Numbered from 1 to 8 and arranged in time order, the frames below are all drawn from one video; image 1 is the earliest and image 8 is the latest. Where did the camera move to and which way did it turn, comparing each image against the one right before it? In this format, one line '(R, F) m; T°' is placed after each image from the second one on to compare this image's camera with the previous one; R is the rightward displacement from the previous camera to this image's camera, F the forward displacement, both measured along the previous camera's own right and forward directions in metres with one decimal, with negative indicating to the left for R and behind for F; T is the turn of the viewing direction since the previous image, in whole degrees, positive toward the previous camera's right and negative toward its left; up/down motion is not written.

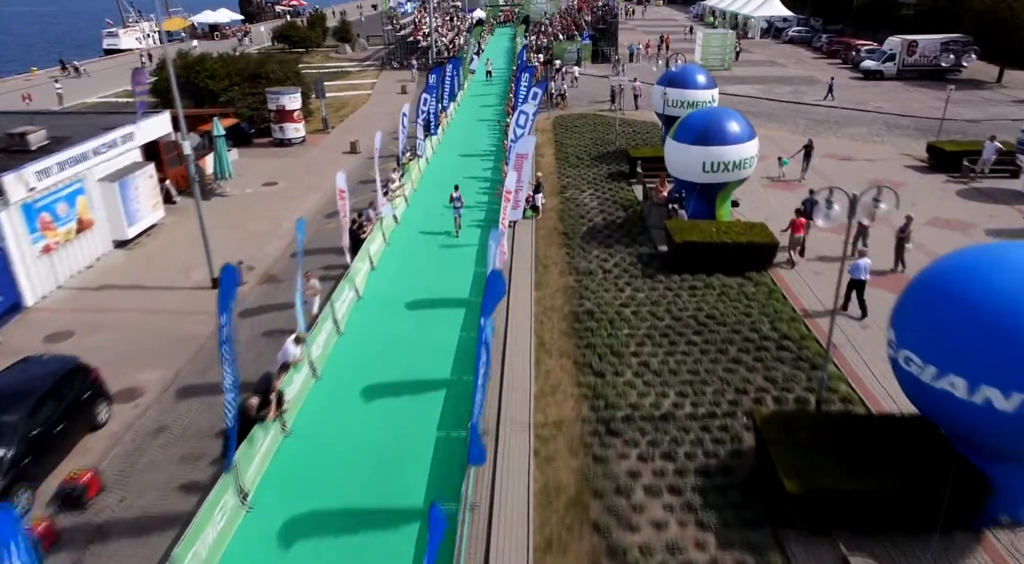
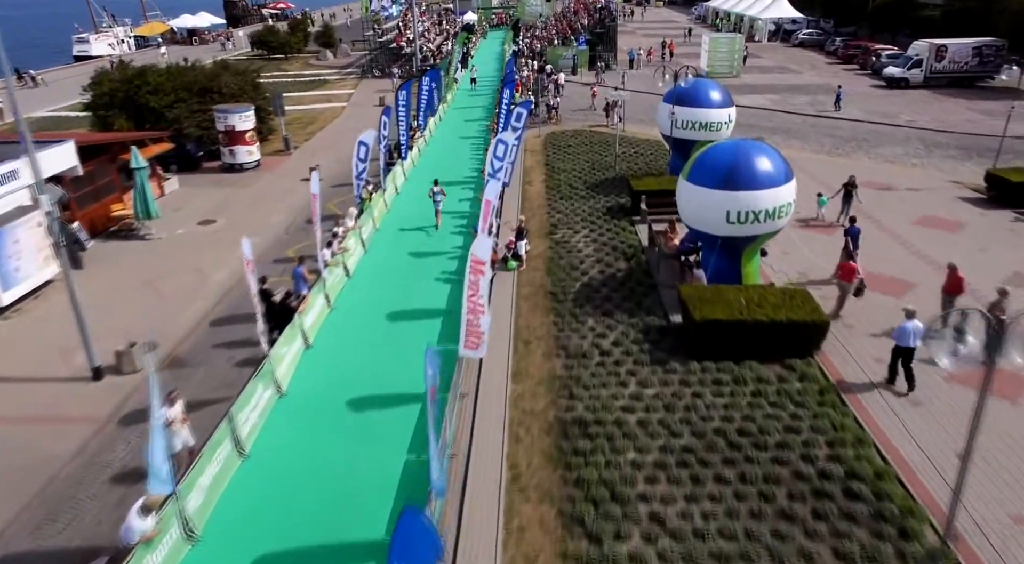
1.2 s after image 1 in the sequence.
(+0.5, +3.6) m; 0°
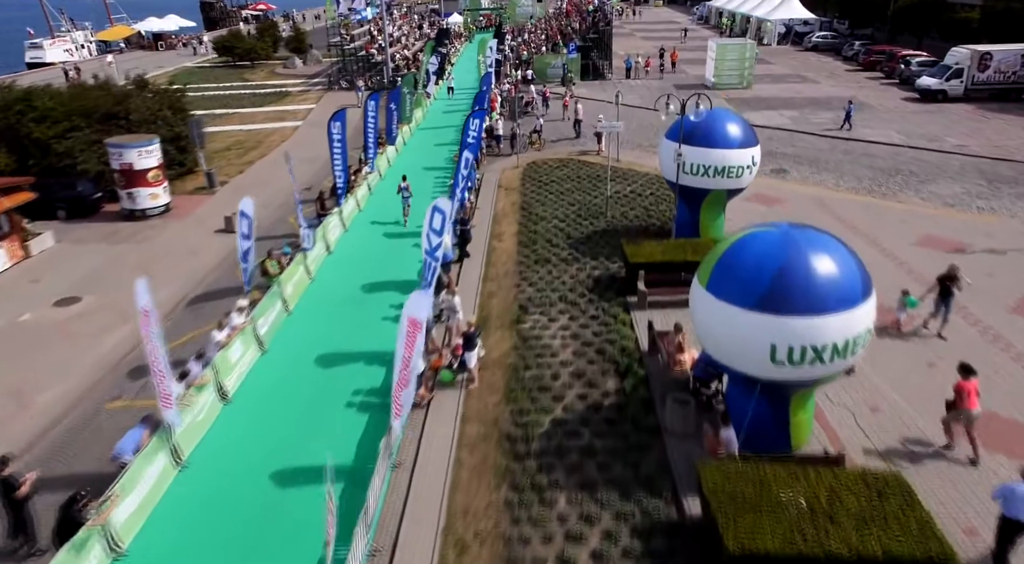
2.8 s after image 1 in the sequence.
(+0.9, +4.7) m; 0°
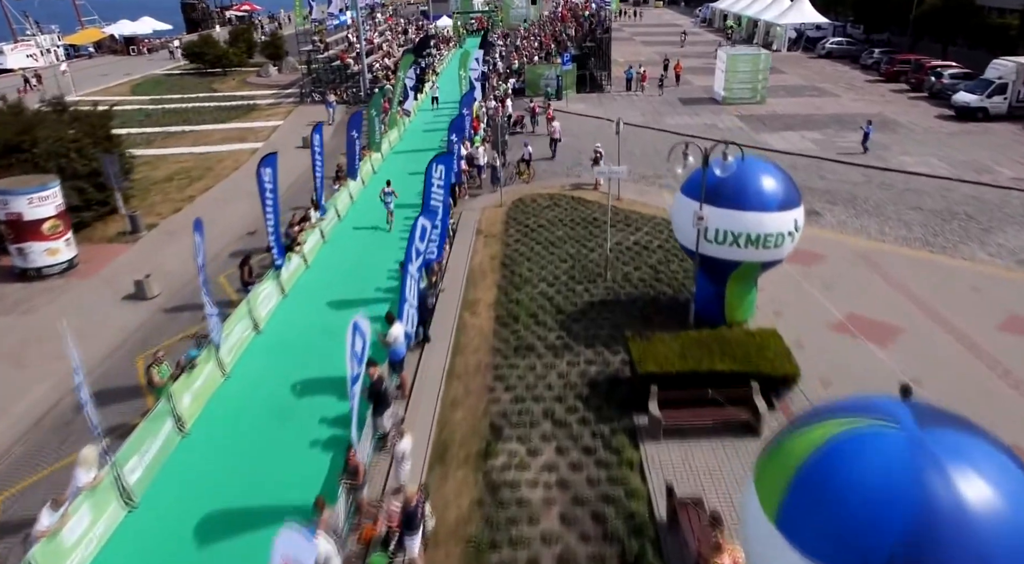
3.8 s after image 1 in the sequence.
(+0.5, +3.6) m; 0°
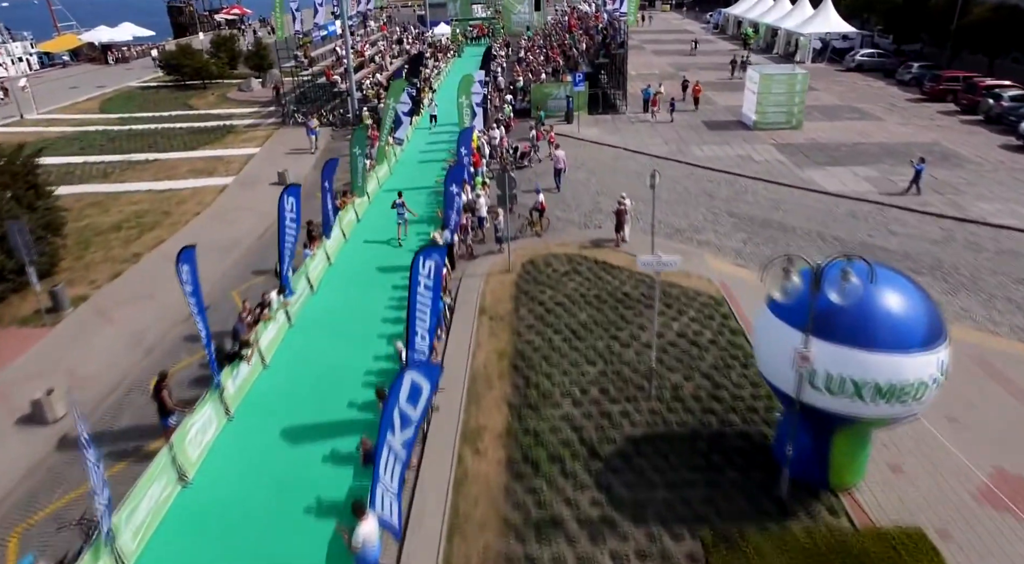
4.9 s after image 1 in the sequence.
(-0.3, +3.6) m; 0°
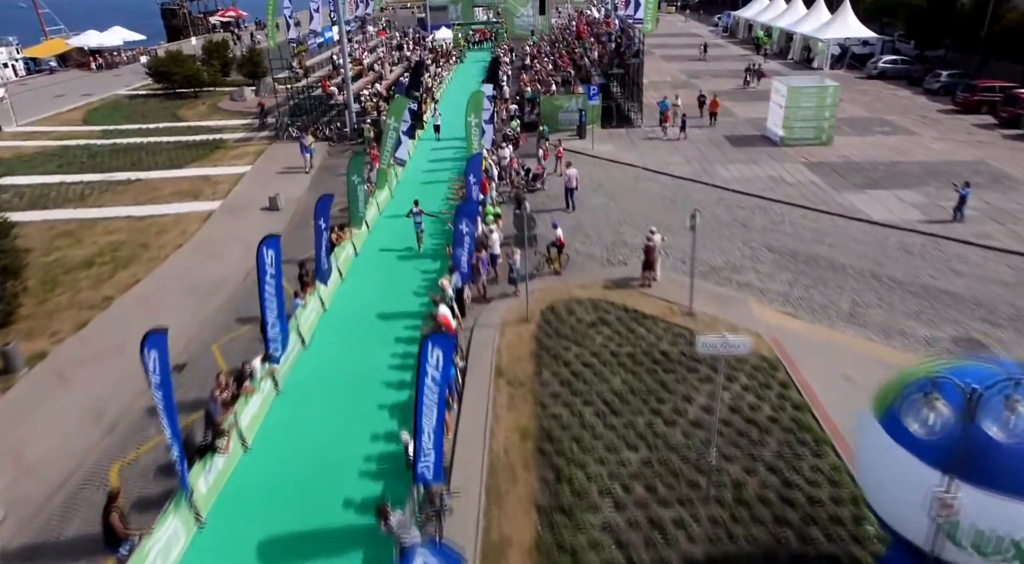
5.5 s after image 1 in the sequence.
(-0.4, +2.0) m; 0°
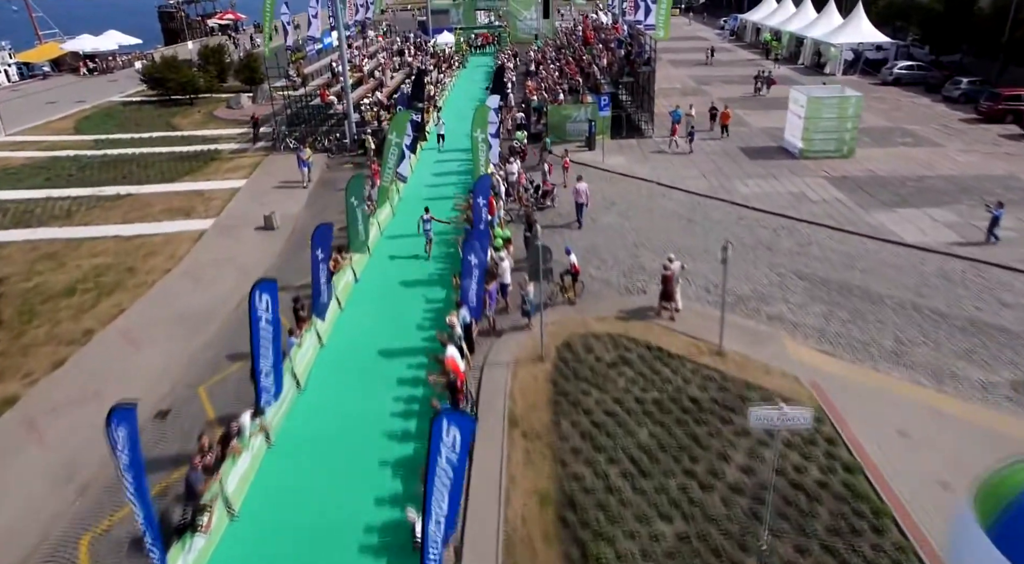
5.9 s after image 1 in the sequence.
(-0.3, +1.2) m; 0°
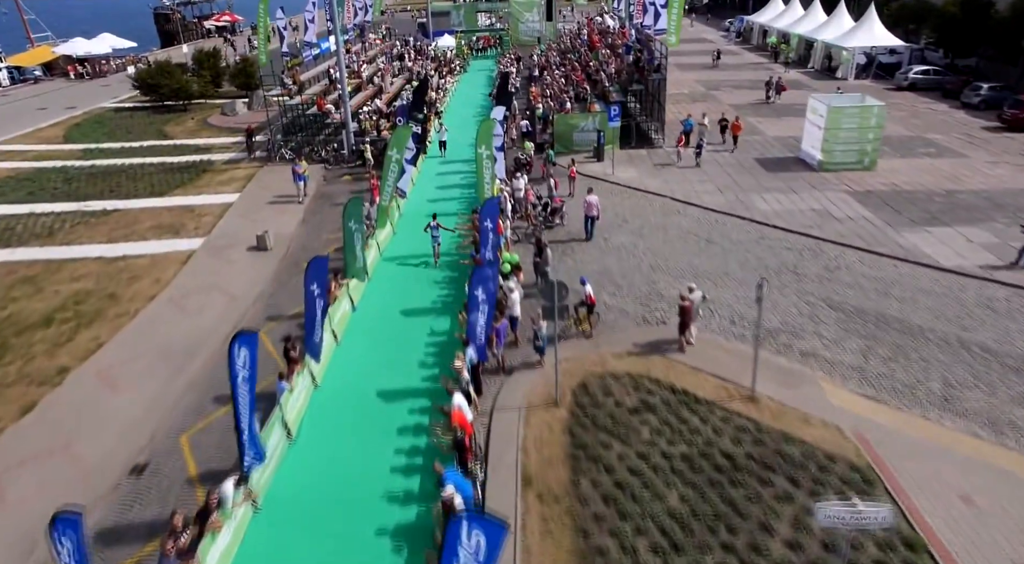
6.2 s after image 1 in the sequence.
(-0.2, +1.2) m; 0°
